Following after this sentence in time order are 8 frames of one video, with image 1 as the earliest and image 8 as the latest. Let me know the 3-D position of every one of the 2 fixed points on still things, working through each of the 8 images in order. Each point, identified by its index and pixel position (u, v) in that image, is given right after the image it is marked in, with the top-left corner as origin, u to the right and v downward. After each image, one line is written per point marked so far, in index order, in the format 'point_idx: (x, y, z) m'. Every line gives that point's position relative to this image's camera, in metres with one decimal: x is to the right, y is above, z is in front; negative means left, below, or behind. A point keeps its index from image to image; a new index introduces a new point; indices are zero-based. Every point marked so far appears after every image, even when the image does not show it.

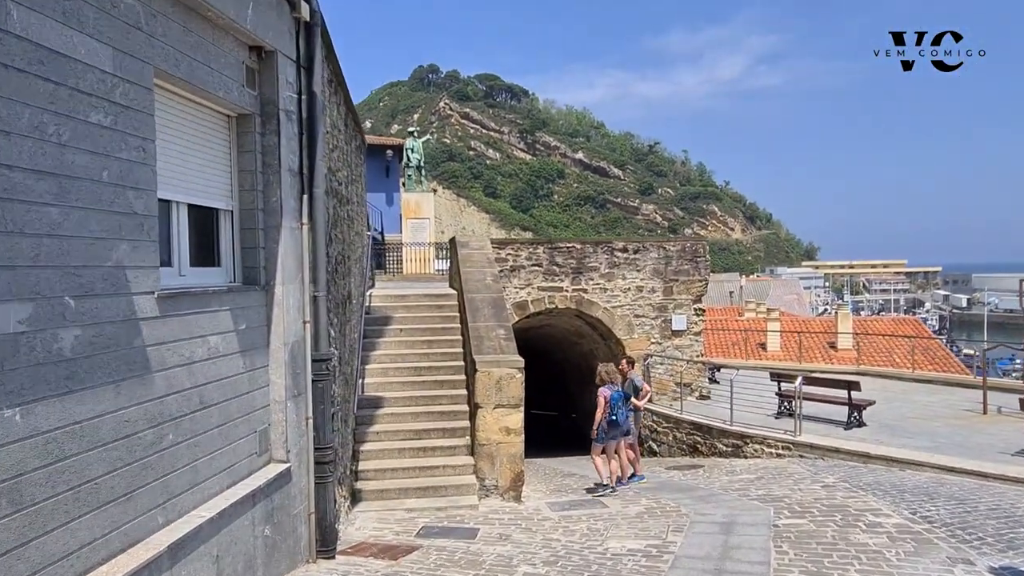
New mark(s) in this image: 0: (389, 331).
0: (-1.8, -0.6, +11.0) m
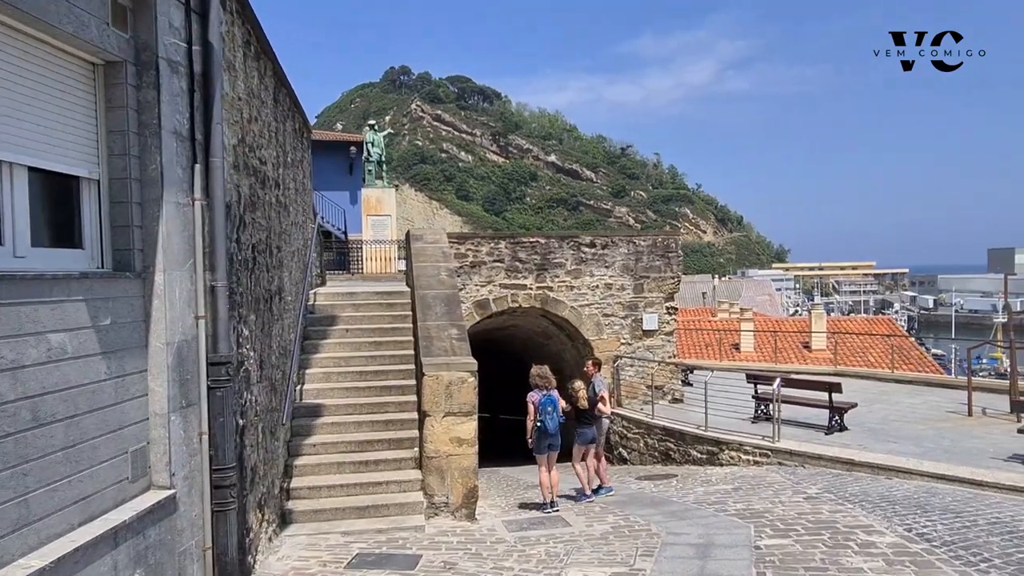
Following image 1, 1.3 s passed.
0: (-2.4, -0.6, +10.0) m
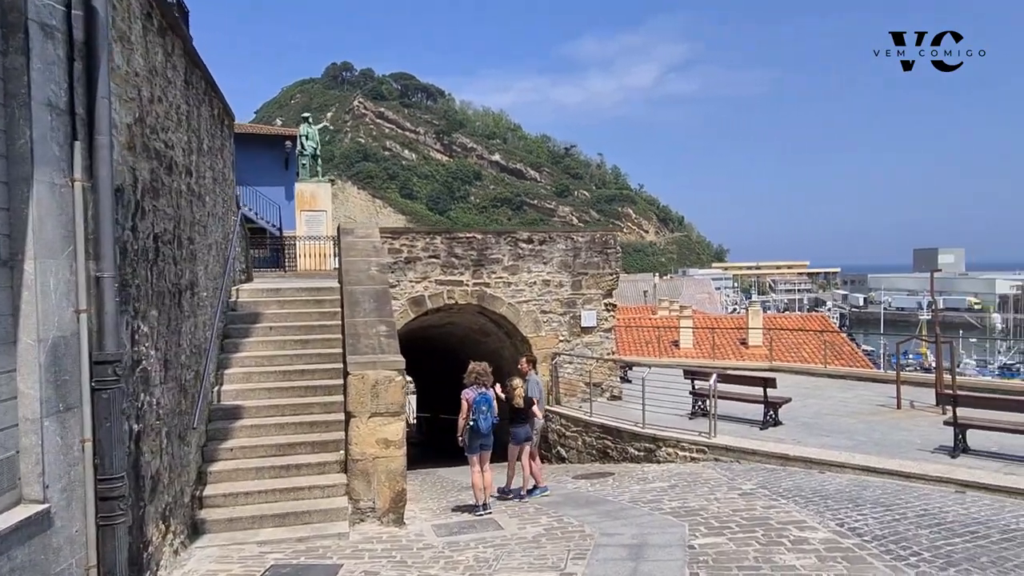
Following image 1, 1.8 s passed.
0: (-3.3, -0.5, +9.5) m
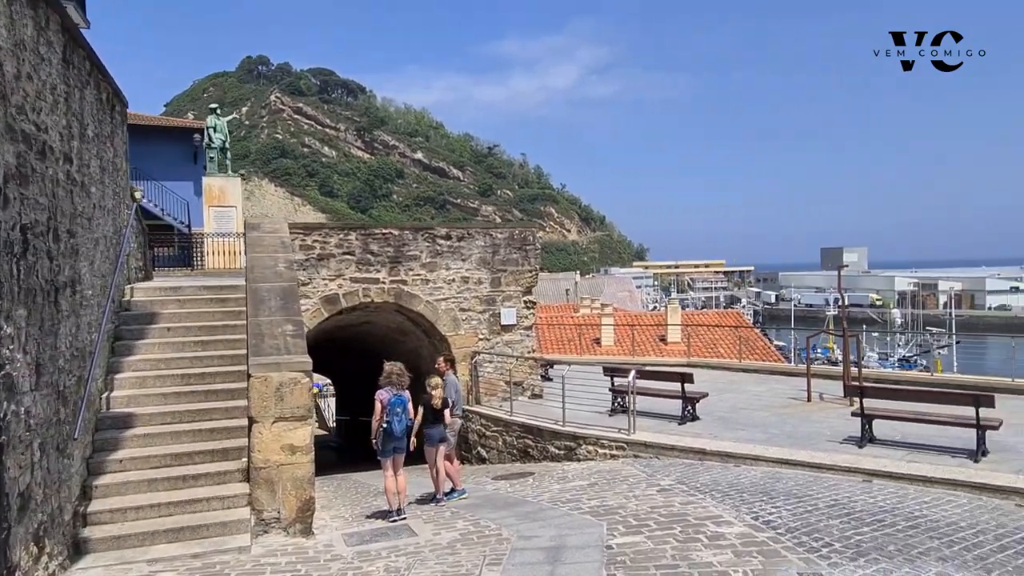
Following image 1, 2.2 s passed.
0: (-4.3, -0.5, +8.9) m
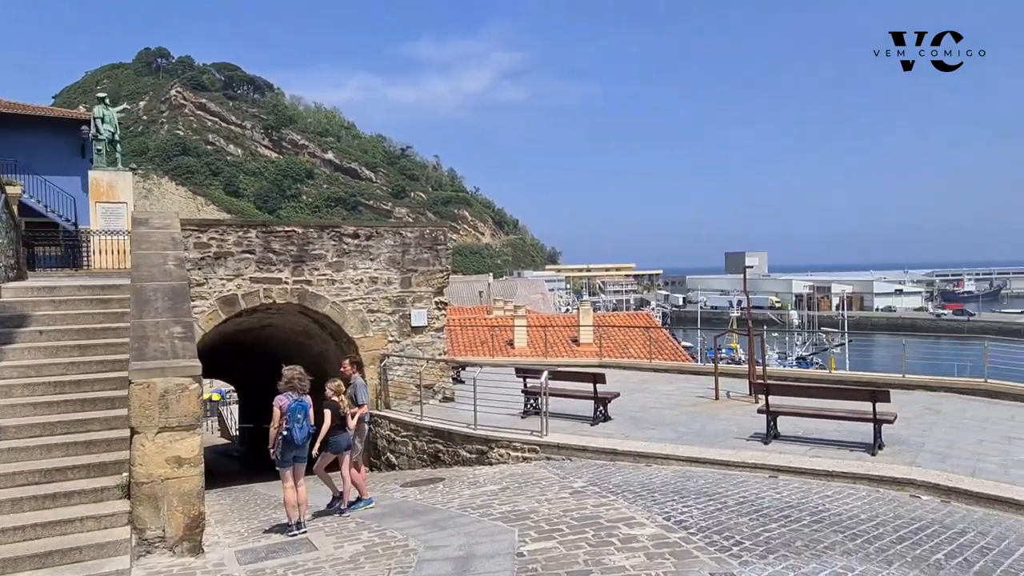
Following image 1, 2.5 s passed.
0: (-5.3, -0.5, +8.1) m
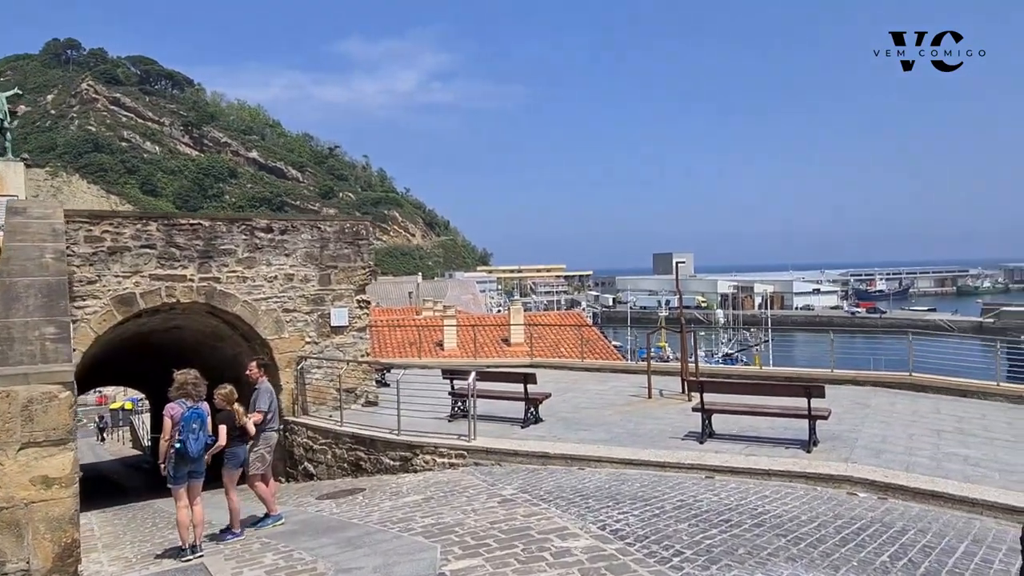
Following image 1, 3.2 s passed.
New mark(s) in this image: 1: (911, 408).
0: (-6.1, -0.5, +7.0) m
1: (+5.8, -1.7, +10.9) m
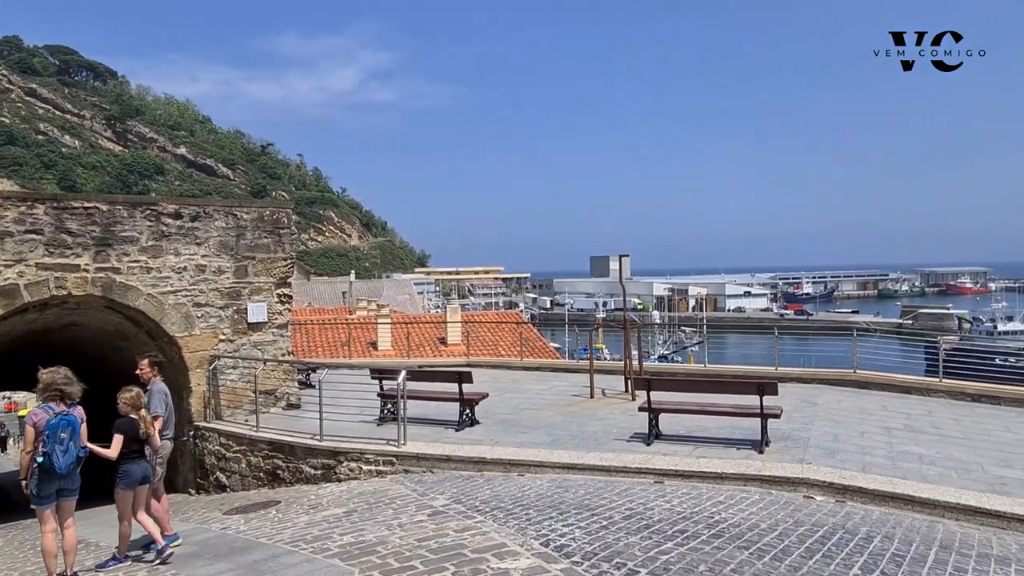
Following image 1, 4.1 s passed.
0: (-6.6, -0.3, +5.7) m
1: (+4.9, -1.7, +10.6) m
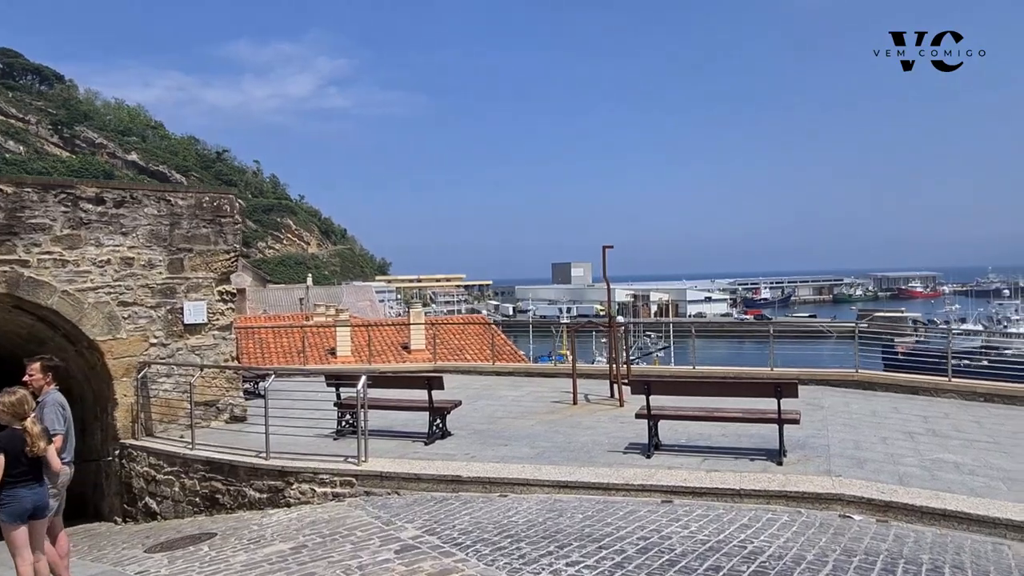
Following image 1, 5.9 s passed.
0: (-6.7, -0.3, +4.2) m
1: (+4.6, -1.5, +9.6) m
